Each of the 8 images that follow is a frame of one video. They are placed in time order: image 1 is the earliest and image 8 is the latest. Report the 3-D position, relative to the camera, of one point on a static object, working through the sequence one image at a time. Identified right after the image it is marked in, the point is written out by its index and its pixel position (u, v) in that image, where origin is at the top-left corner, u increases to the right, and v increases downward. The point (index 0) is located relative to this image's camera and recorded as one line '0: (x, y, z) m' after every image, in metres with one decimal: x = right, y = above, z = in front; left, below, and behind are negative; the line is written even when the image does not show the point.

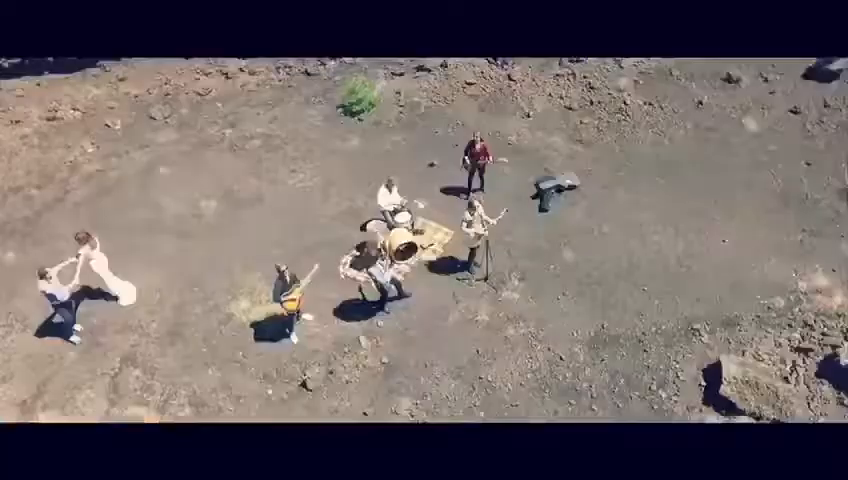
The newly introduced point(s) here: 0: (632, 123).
0: (+8.1, +4.6, +18.8) m
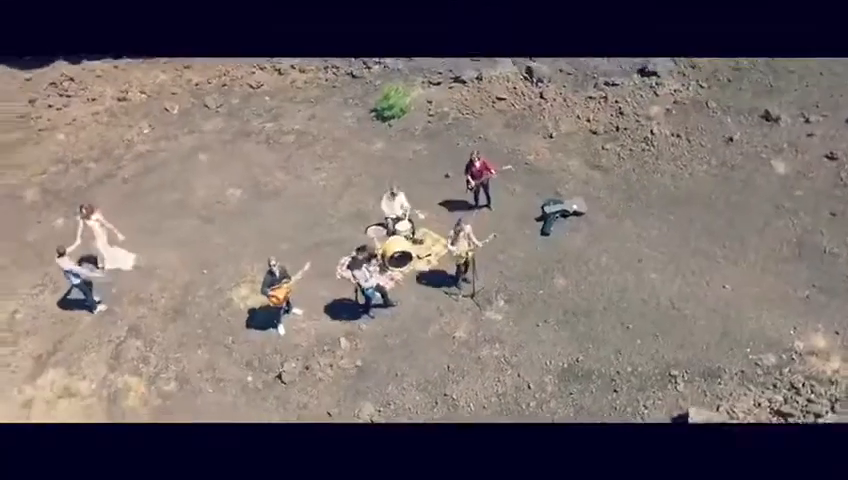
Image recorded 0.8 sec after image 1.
0: (+8.6, +3.3, +18.1) m
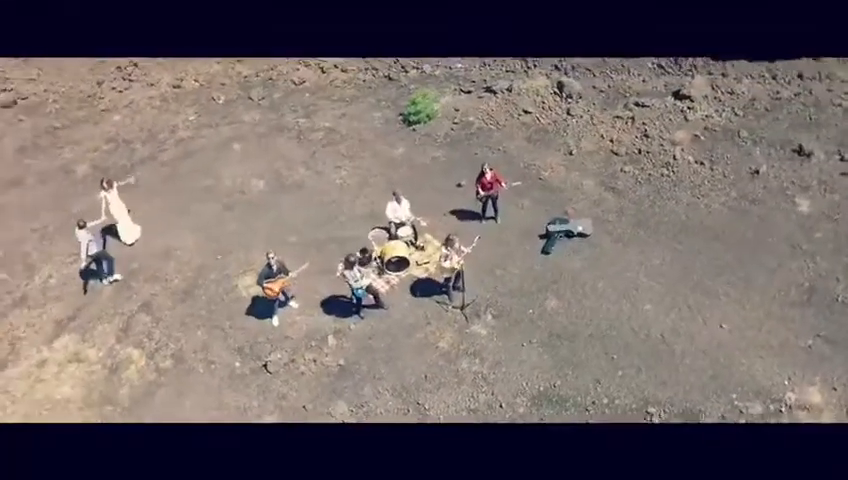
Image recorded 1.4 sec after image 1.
0: (+9.0, +2.2, +17.4) m
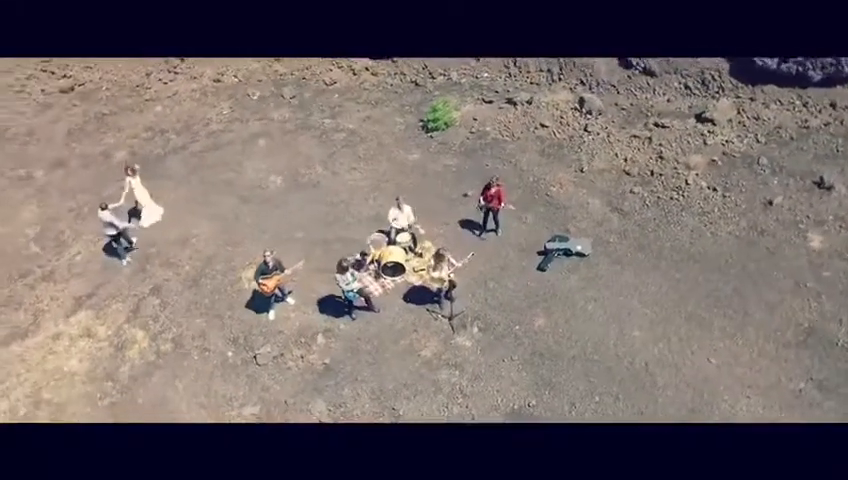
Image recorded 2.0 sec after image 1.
0: (+9.0, +1.2, +16.9) m
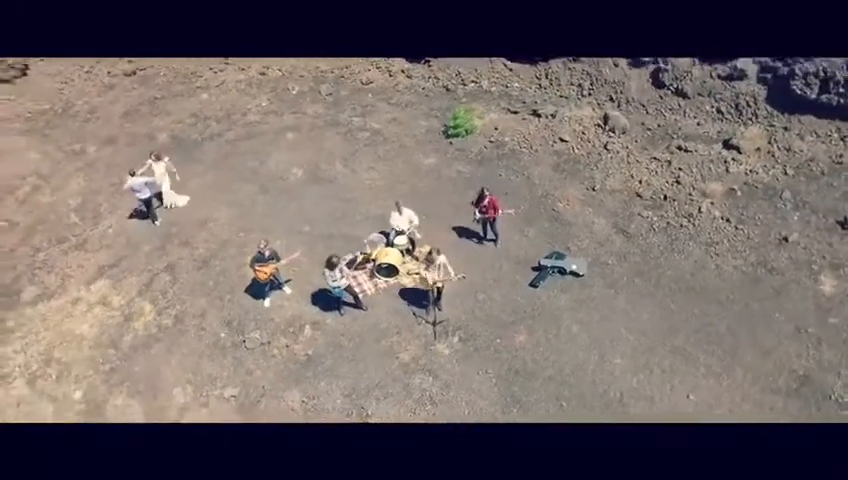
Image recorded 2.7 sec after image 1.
0: (+9.0, +0.2, +16.2) m
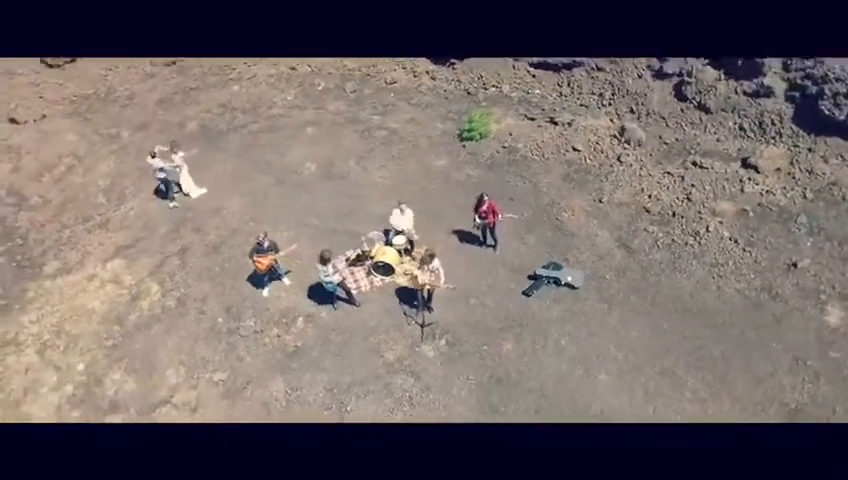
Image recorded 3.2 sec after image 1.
0: (+8.8, -0.4, +15.7) m
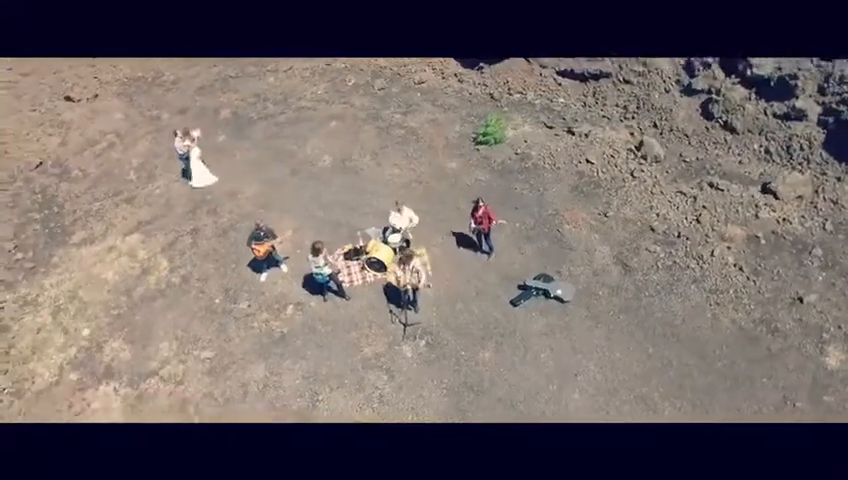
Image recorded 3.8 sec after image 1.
0: (+8.5, -1.1, +15.0) m
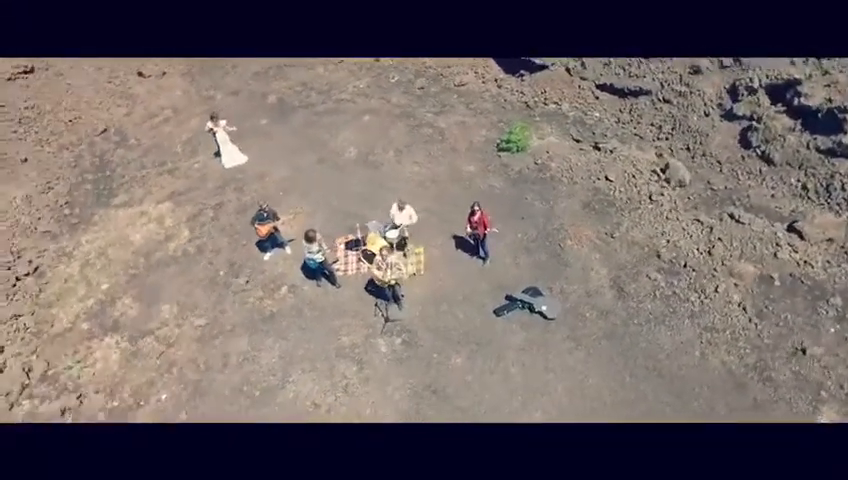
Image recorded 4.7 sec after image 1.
0: (+7.9, -2.1, +14.2) m
